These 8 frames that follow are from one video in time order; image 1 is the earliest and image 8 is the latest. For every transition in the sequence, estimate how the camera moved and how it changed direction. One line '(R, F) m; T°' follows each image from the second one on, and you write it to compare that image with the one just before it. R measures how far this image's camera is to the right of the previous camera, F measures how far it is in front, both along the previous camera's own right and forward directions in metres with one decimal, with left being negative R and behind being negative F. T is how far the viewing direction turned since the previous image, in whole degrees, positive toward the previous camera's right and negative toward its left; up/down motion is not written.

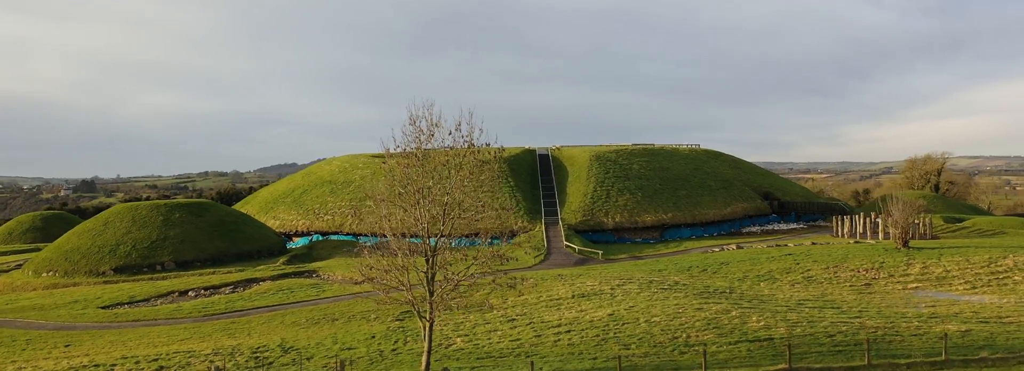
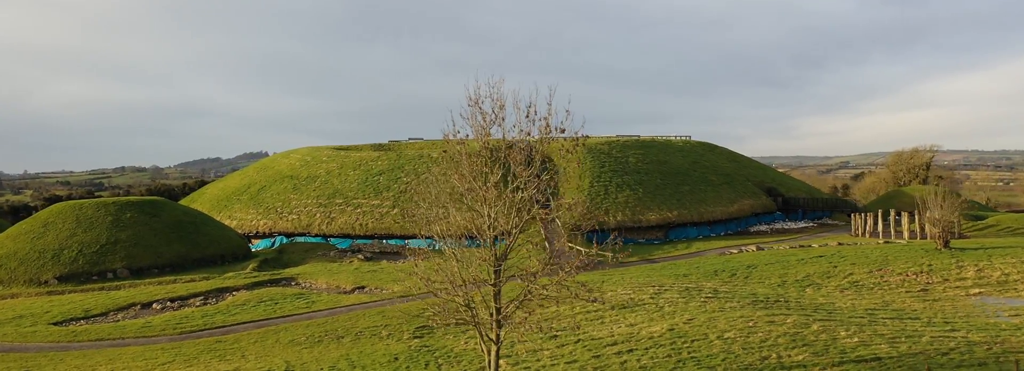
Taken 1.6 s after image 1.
(-2.8, +2.3) m; +4°
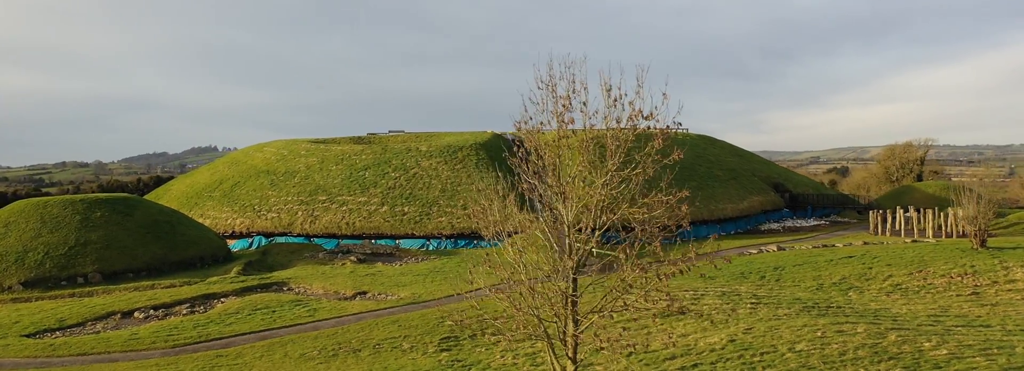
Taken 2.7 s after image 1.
(-2.2, +1.5) m; +3°
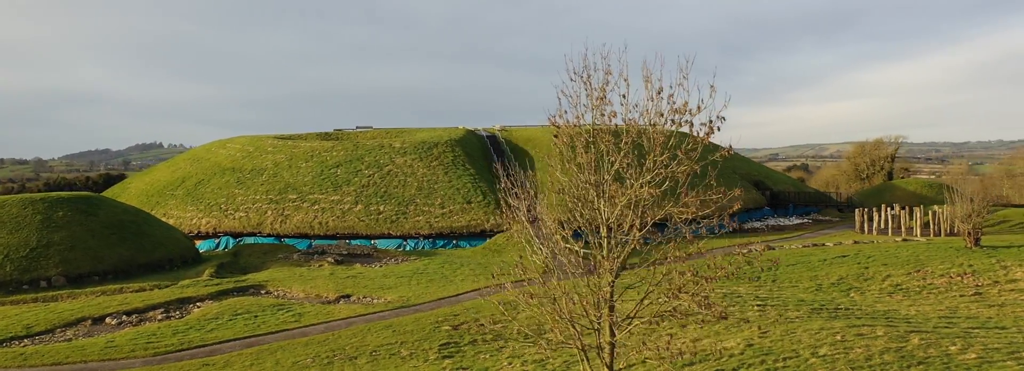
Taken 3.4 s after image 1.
(-1.3, +0.8) m; +3°
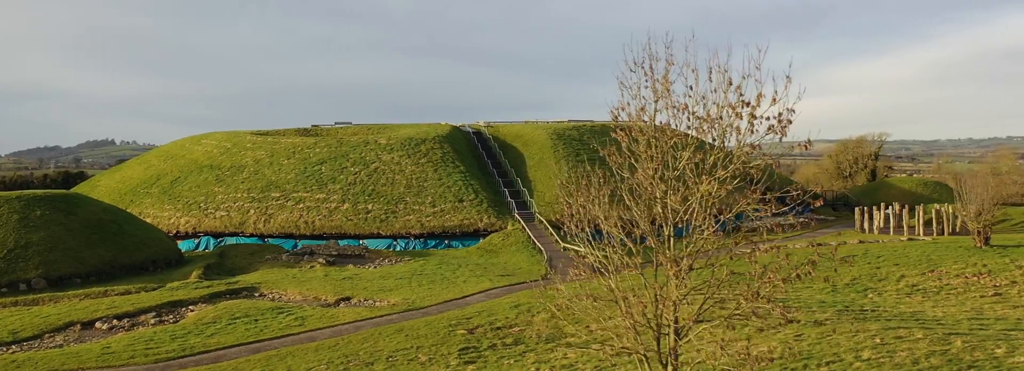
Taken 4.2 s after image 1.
(-1.6, +0.6) m; +2°
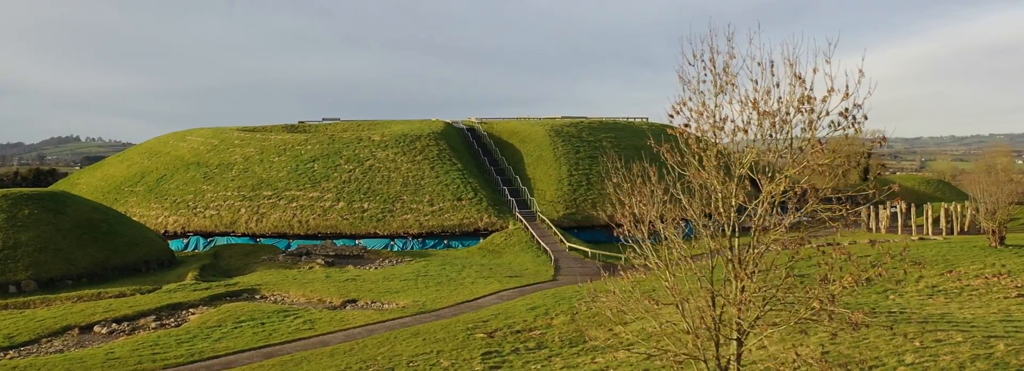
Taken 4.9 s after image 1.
(-1.3, +0.4) m; +1°
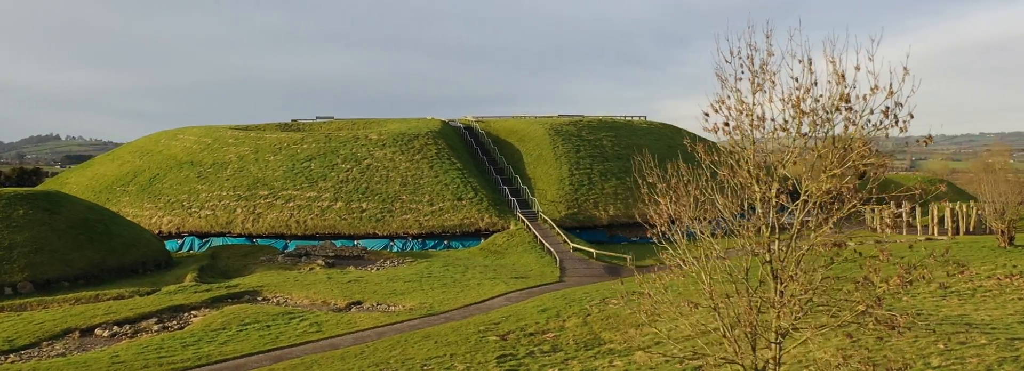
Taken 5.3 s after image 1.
(-0.8, +0.2) m; +1°
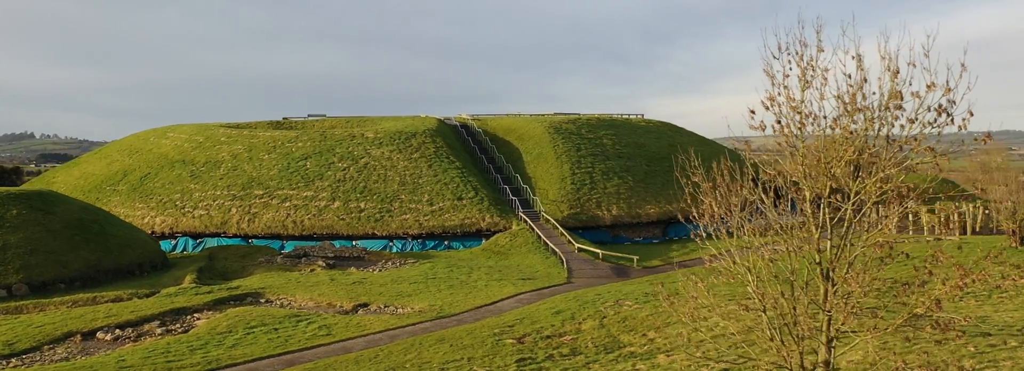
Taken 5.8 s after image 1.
(-1.0, +0.3) m; +1°
